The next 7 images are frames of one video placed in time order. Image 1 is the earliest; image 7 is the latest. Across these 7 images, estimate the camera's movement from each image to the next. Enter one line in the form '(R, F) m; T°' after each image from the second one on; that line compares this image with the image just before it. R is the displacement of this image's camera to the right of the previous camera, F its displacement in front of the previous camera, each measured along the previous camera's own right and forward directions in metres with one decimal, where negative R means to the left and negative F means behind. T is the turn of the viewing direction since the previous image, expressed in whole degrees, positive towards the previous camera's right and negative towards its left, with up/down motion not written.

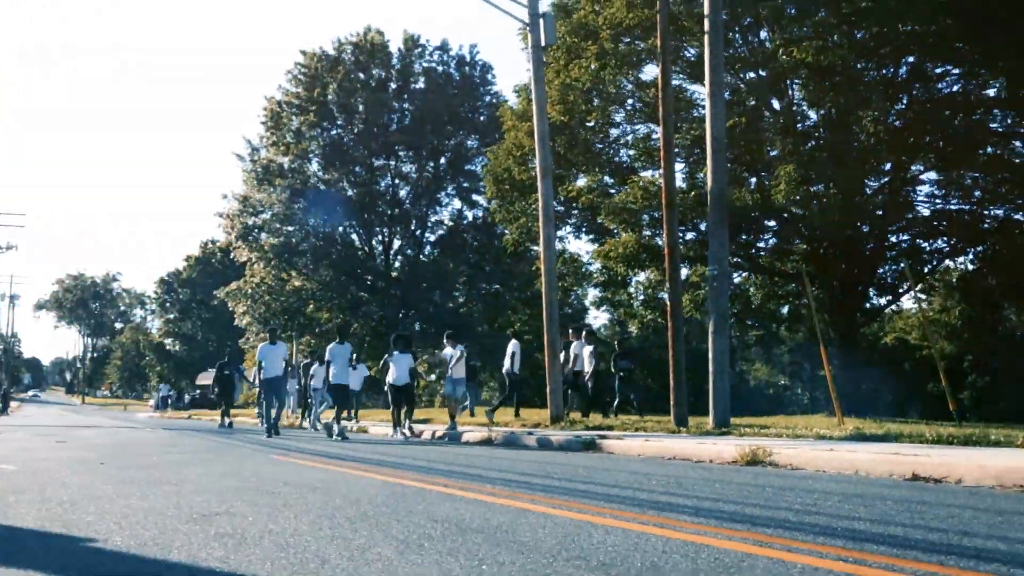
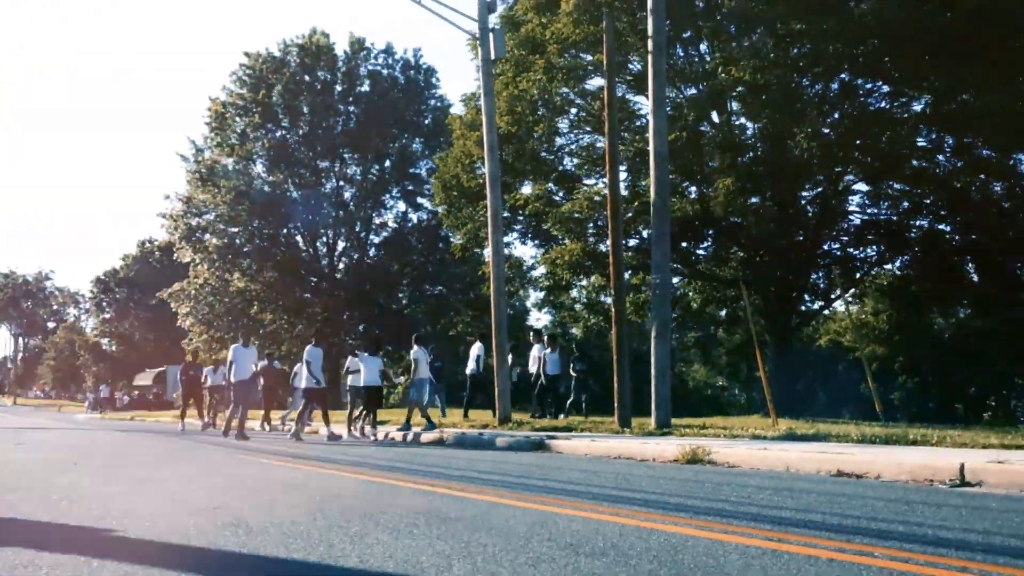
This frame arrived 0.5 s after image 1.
(-0.2, -0.8) m; +3°
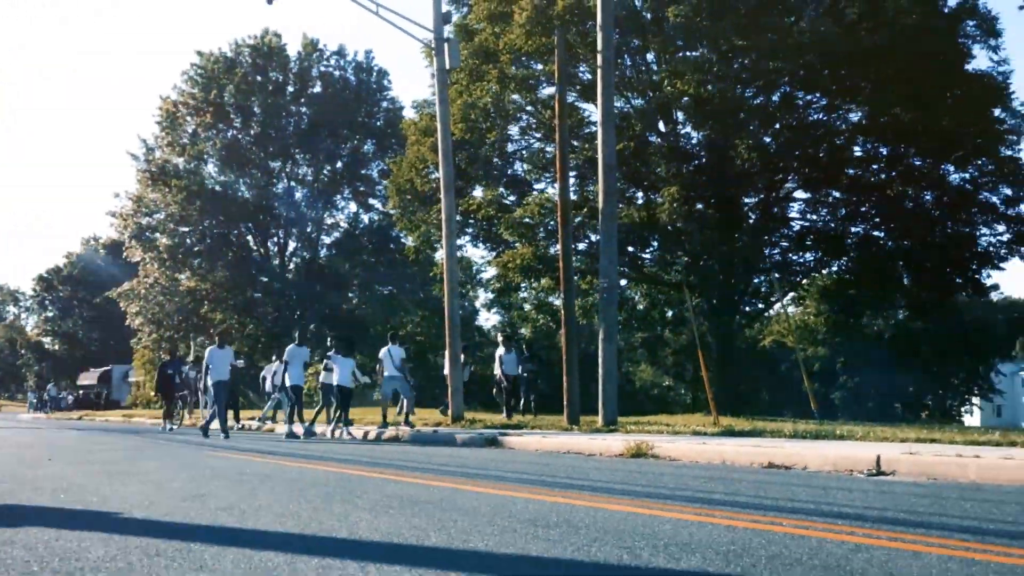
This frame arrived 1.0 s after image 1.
(-0.1, -0.8) m; +3°
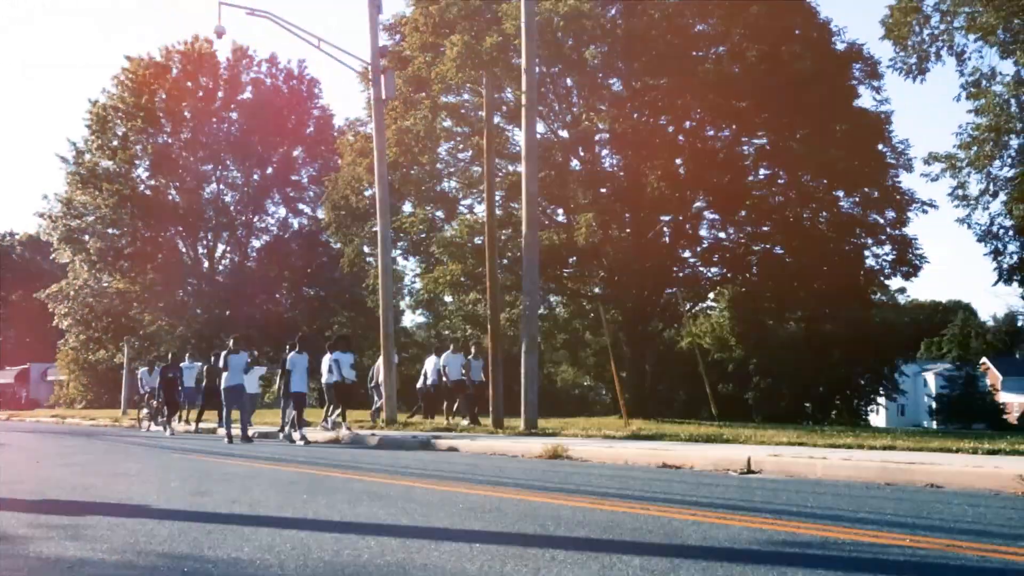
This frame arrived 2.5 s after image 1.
(-0.2, -2.1) m; +4°
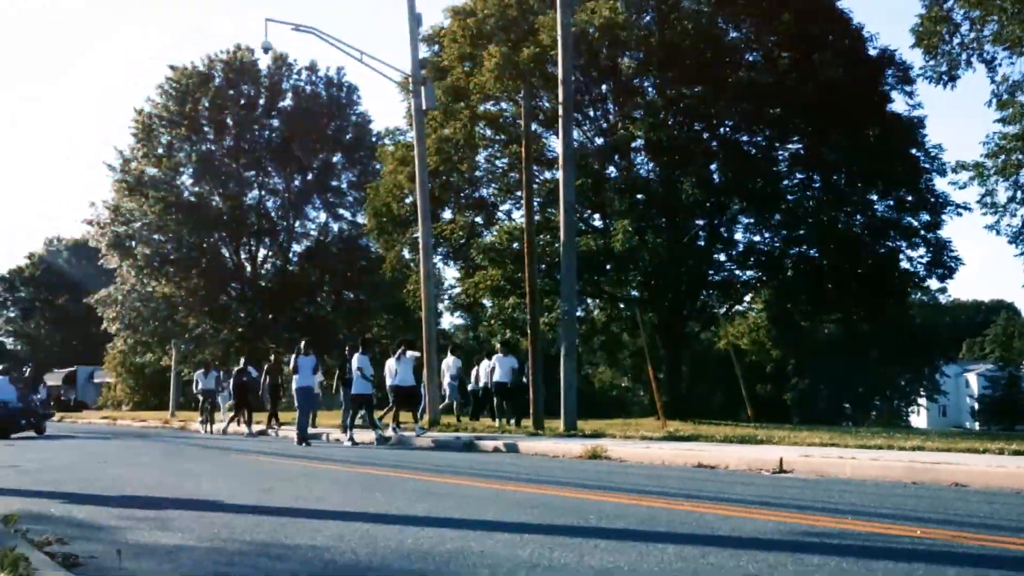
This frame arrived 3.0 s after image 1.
(-0.1, -0.7) m; -2°
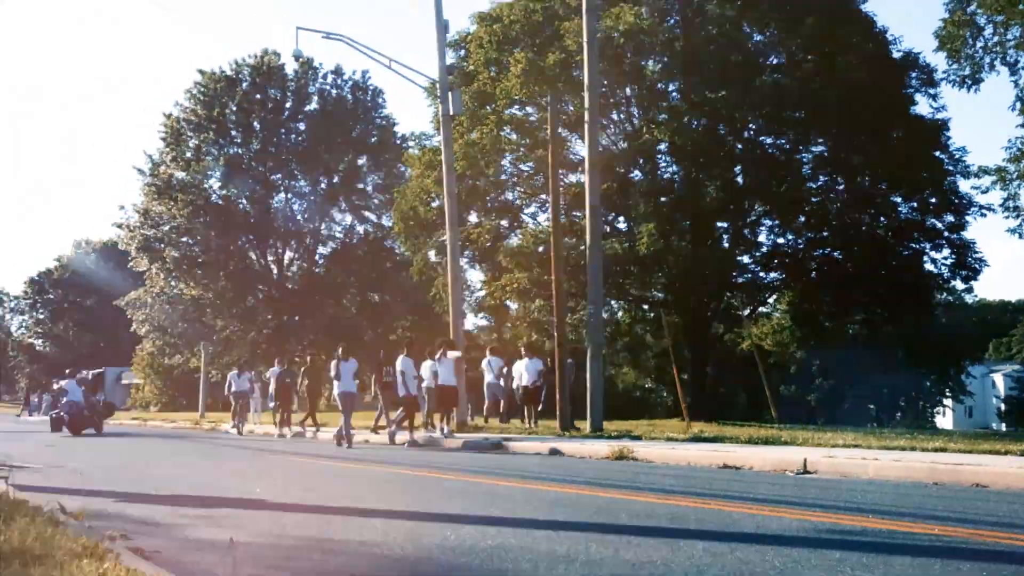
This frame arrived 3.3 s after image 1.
(-0.1, -0.4) m; -1°
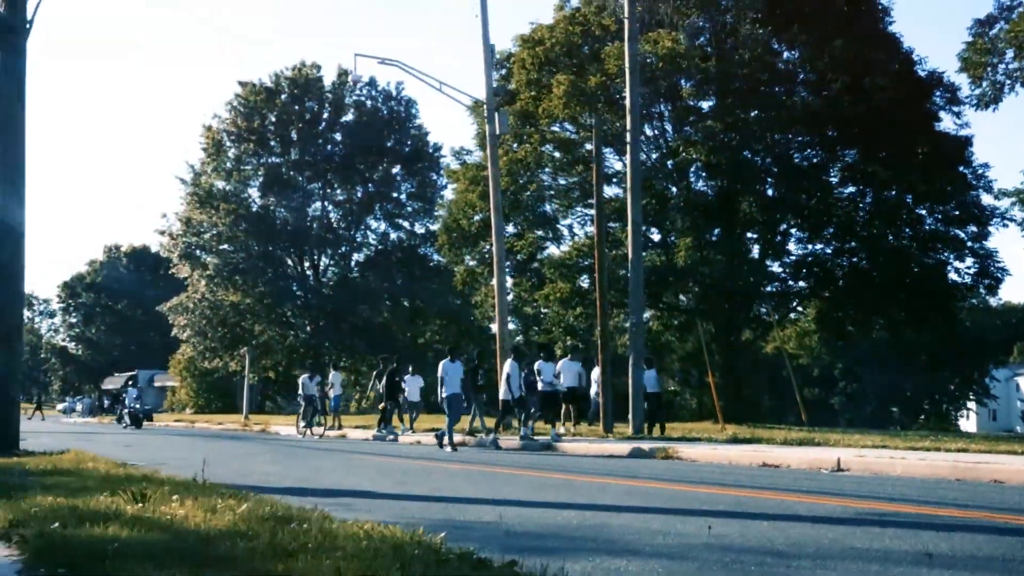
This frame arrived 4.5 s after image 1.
(-0.6, -1.6) m; -1°
